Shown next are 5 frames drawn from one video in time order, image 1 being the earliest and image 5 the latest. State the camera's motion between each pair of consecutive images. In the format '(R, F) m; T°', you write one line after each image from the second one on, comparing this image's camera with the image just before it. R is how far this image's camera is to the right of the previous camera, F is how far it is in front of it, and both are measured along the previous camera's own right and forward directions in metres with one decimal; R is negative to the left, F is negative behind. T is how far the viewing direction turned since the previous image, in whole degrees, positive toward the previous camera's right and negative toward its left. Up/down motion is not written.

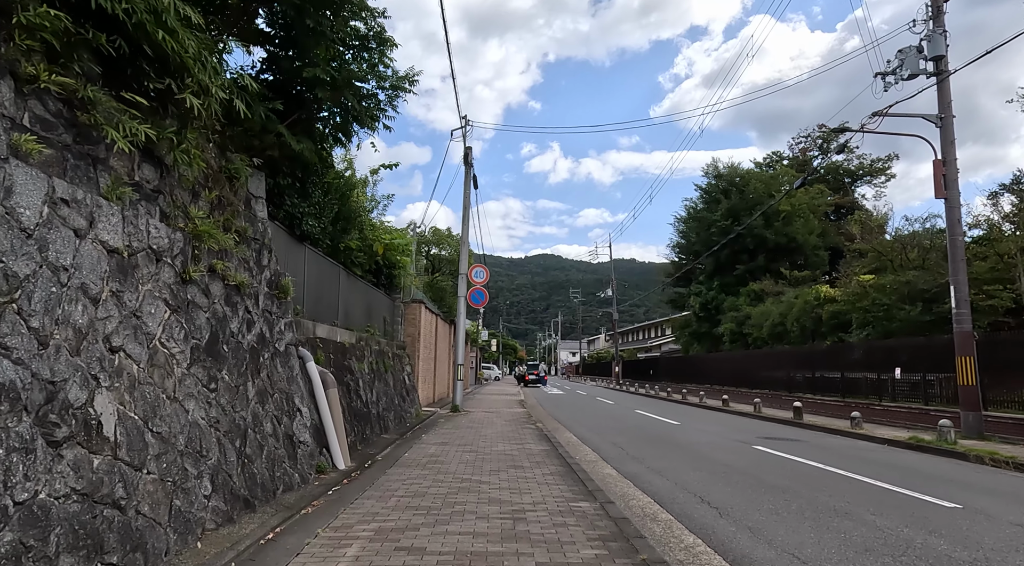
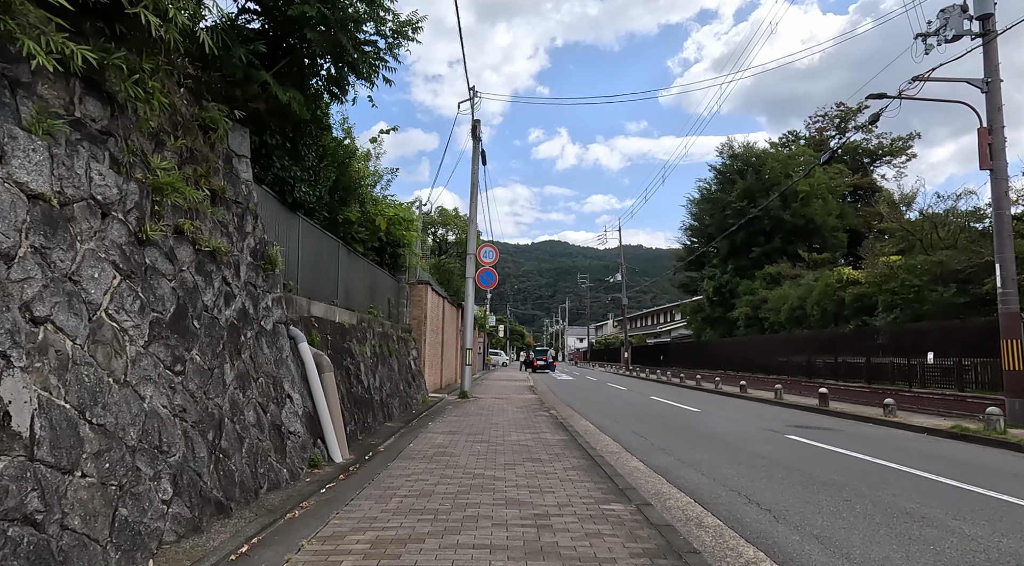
(-0.1, +1.0) m; -1°
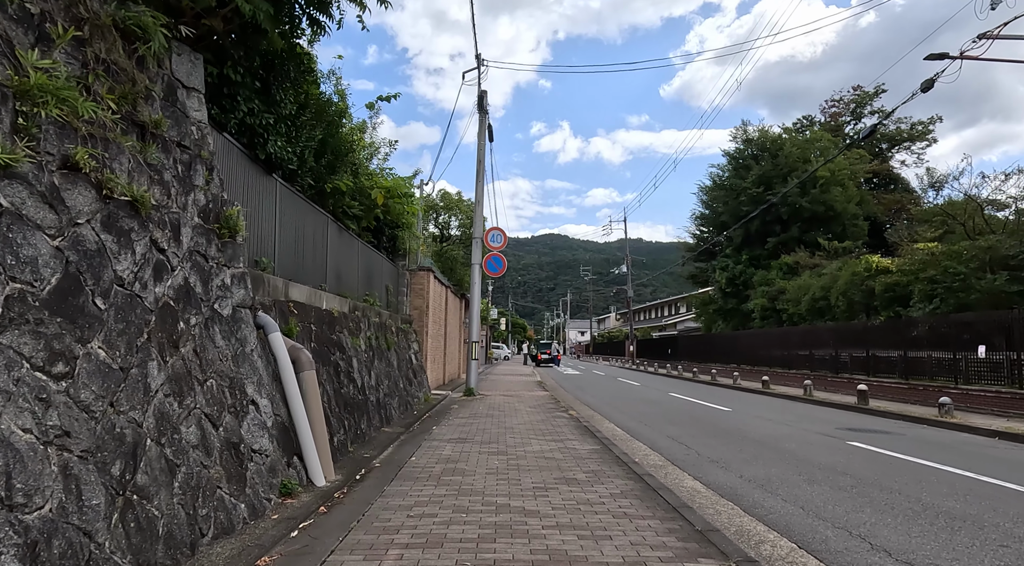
(-0.3, +1.8) m; 0°
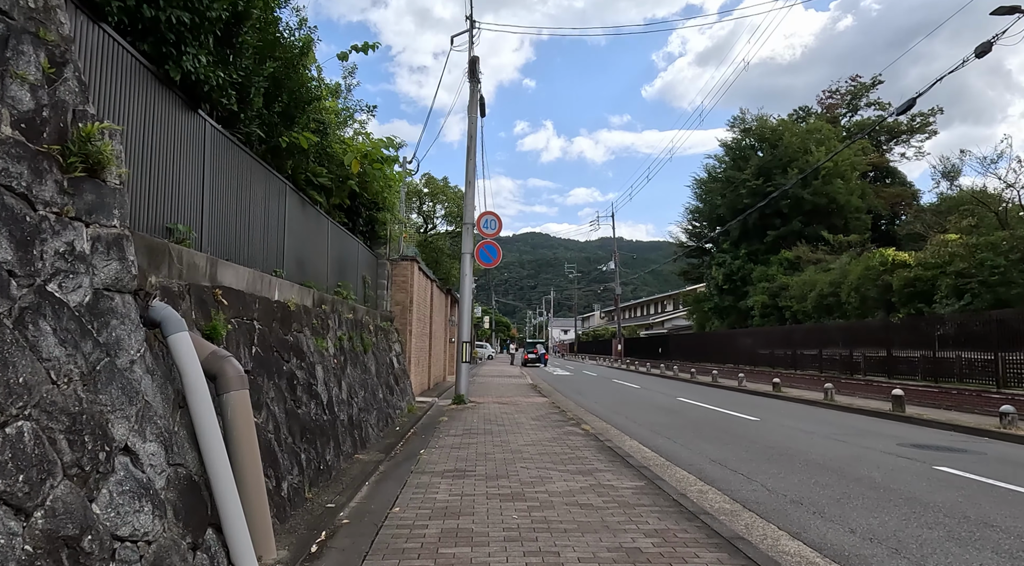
(-0.4, +2.3) m; +2°
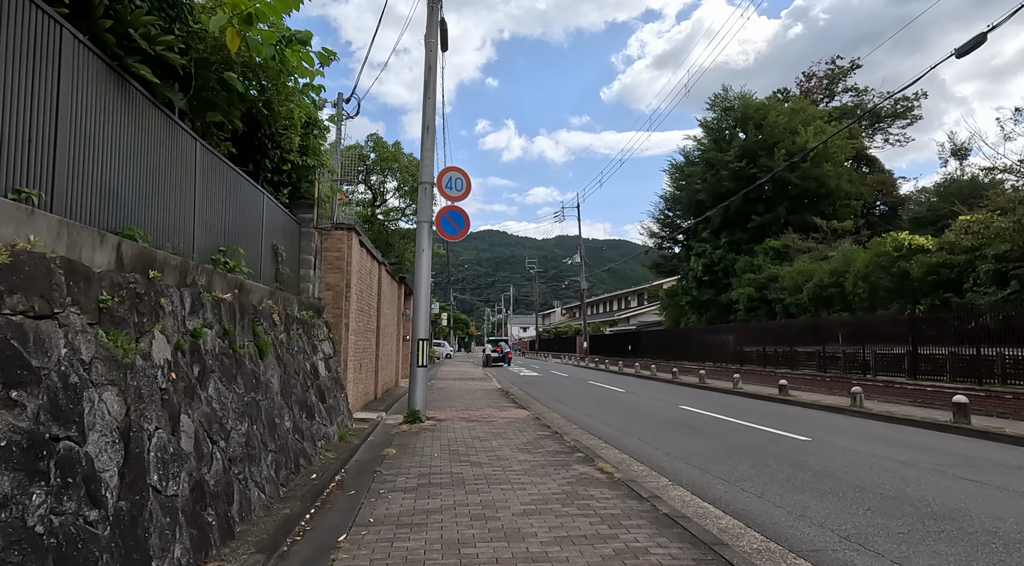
(-0.3, +4.0) m; +4°
